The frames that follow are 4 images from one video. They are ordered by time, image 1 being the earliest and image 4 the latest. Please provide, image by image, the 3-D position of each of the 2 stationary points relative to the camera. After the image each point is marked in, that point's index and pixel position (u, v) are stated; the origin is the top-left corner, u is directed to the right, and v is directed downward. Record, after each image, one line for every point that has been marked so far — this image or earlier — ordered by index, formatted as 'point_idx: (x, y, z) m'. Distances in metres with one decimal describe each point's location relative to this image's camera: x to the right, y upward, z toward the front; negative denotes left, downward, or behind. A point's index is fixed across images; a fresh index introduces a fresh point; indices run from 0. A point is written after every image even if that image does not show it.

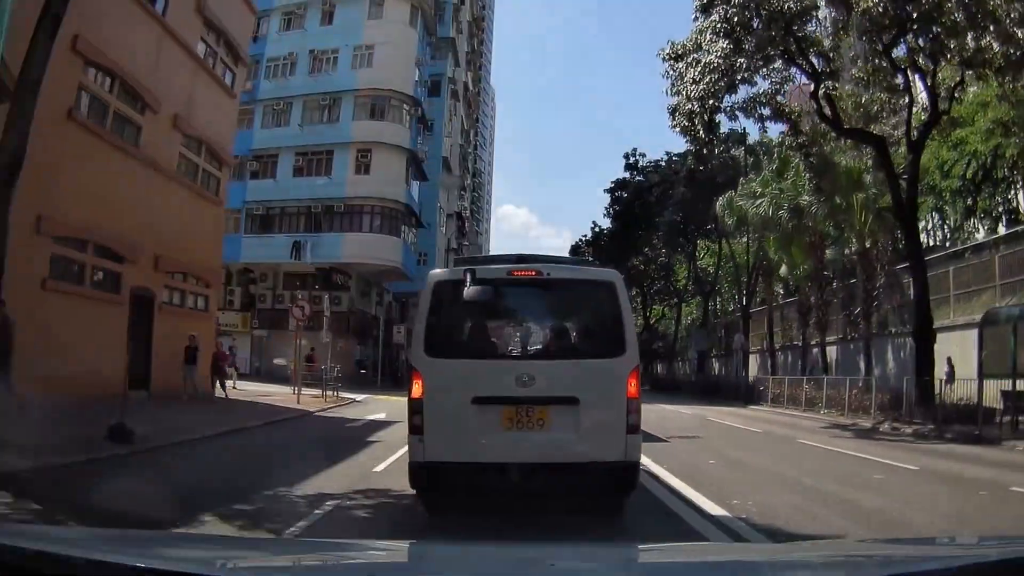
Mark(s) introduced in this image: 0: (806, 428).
0: (+6.4, -3.1, +17.1) m
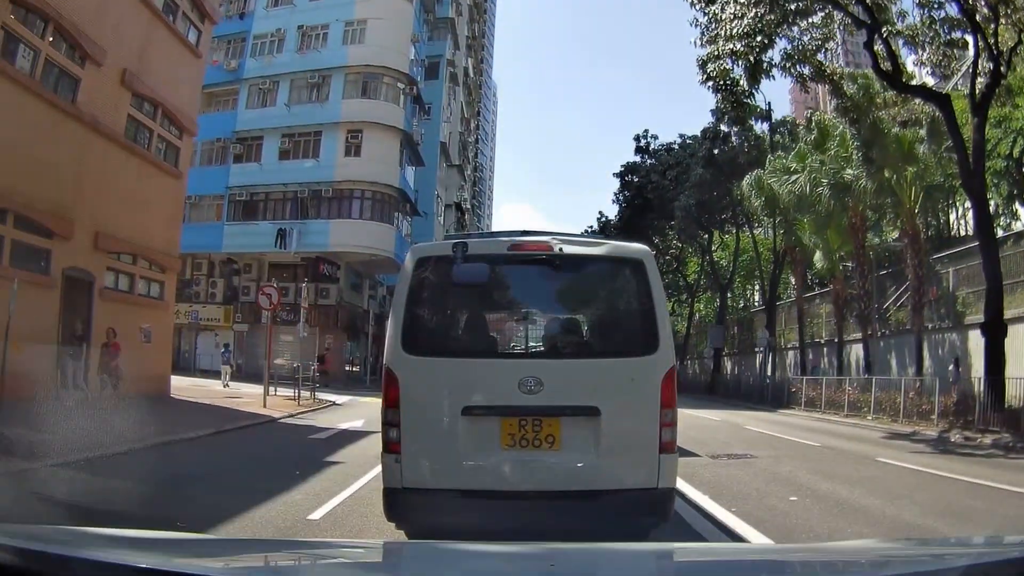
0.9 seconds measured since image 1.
0: (+6.4, -2.8, +14.4) m
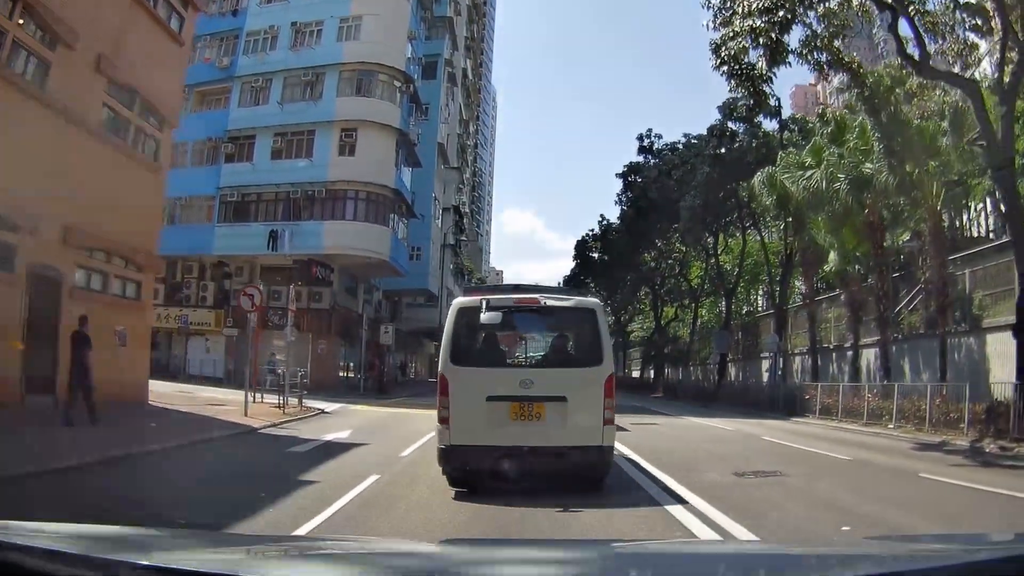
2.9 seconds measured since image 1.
0: (+6.4, -2.8, +13.4) m
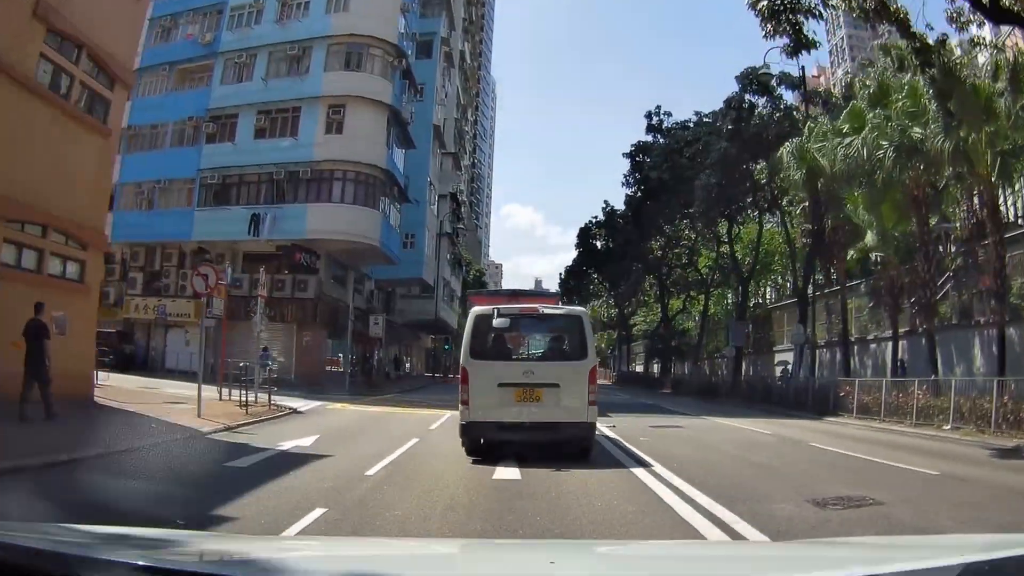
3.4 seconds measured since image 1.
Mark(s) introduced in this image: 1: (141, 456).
0: (+6.4, -2.4, +11.2) m
1: (-4.9, -2.2, +10.1) m
